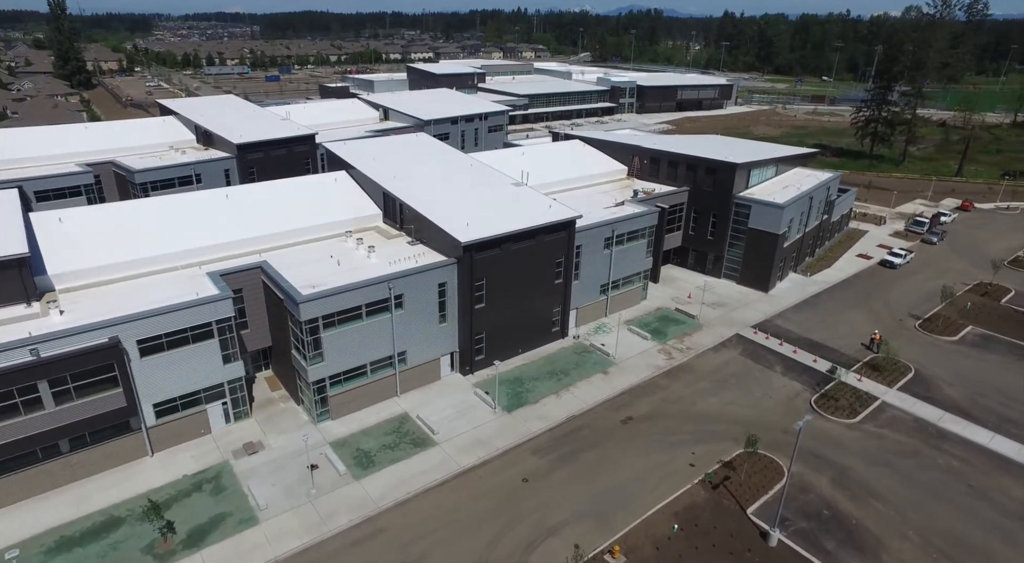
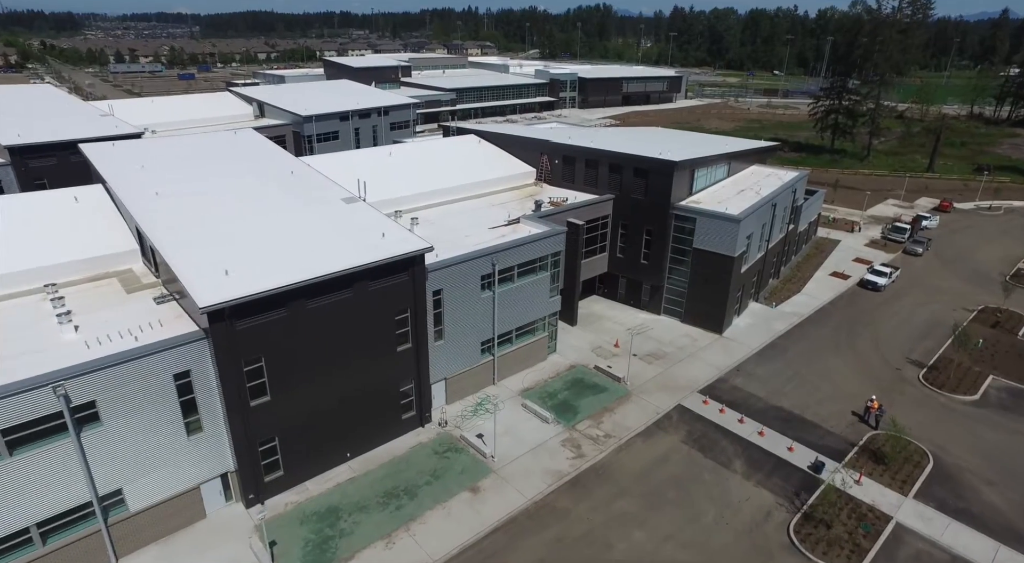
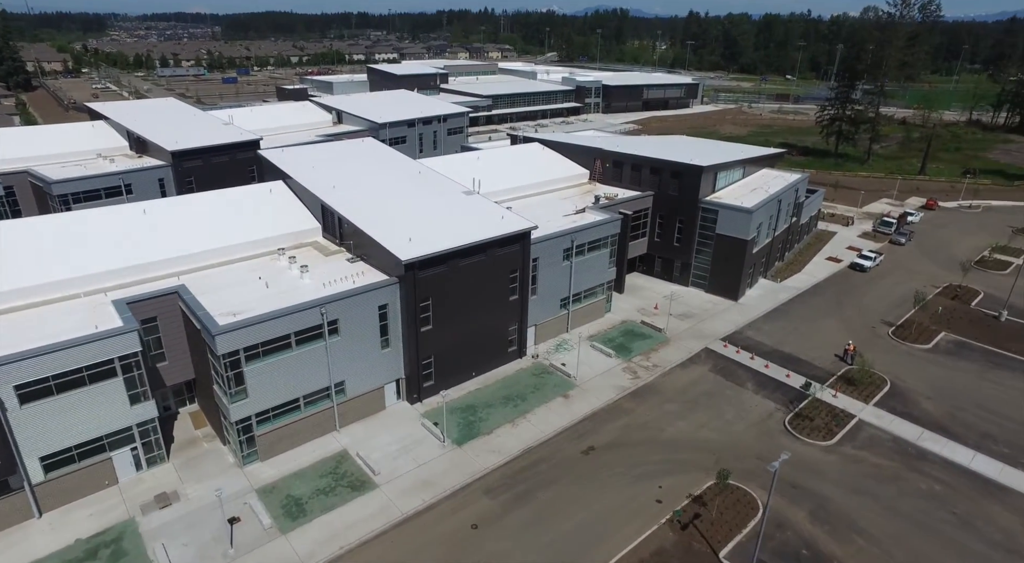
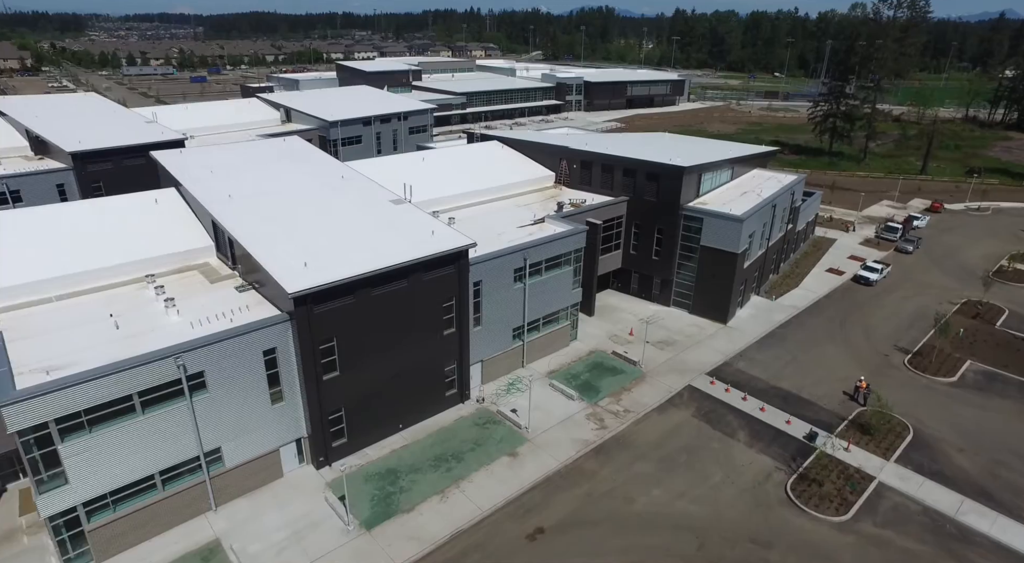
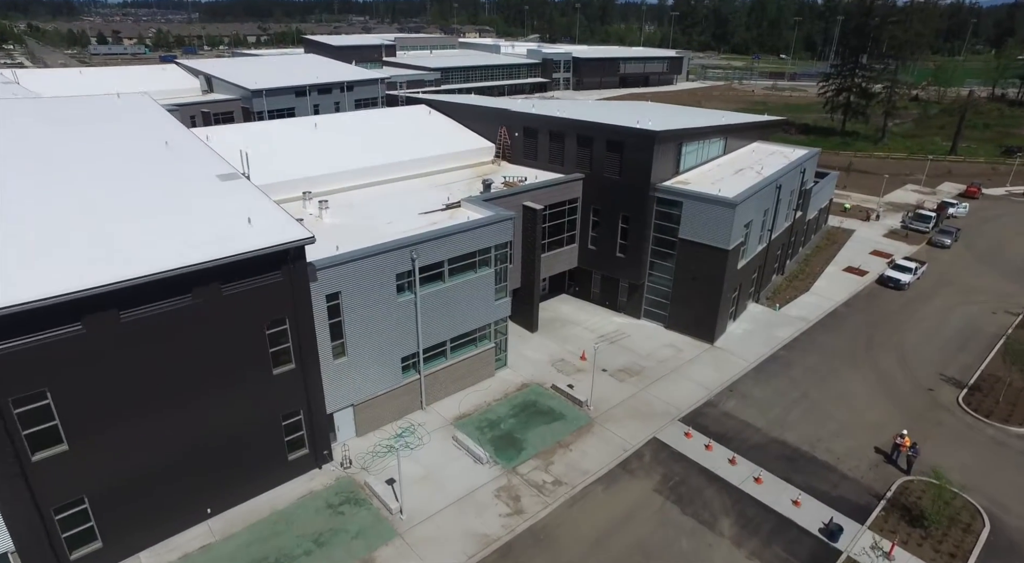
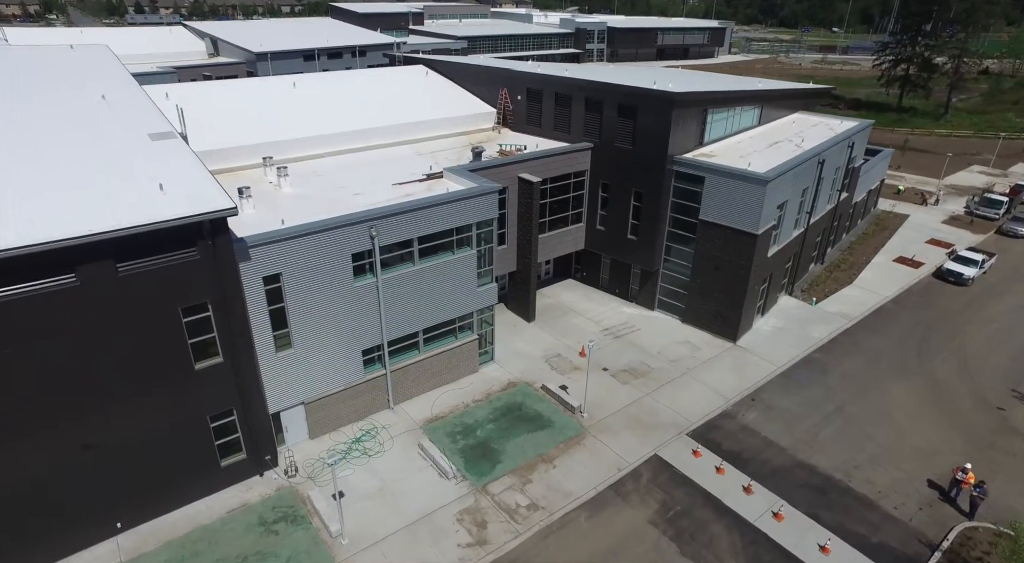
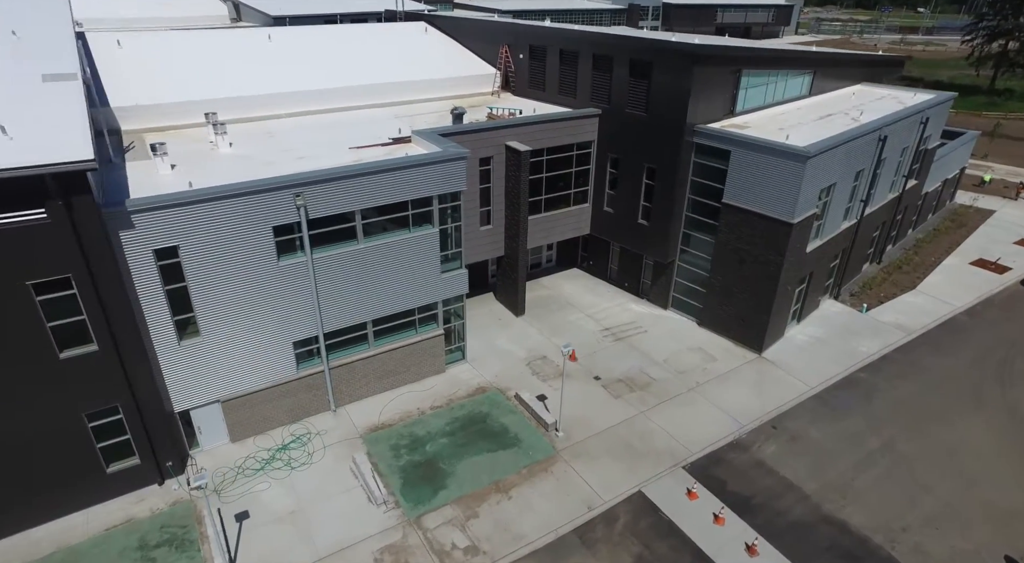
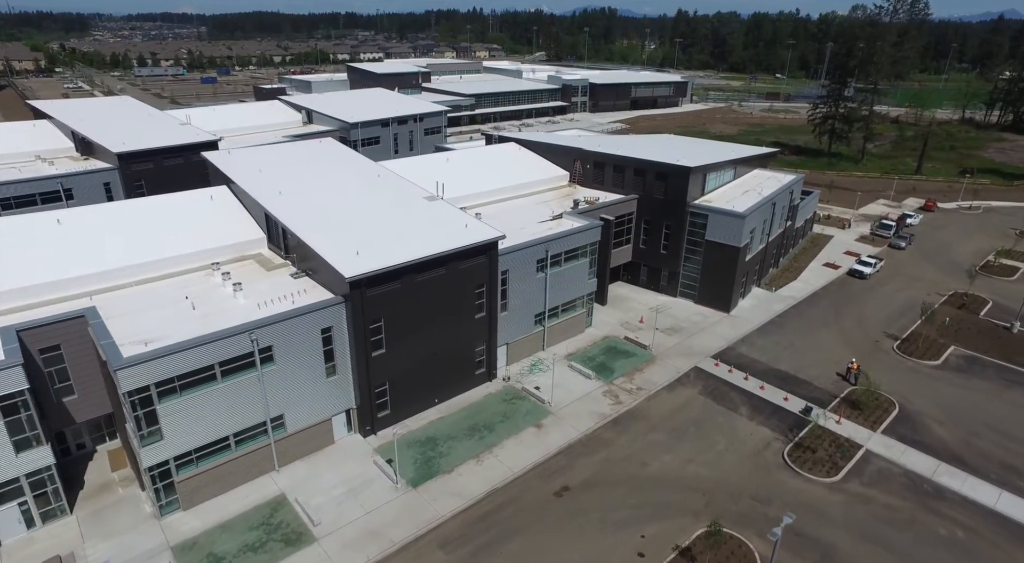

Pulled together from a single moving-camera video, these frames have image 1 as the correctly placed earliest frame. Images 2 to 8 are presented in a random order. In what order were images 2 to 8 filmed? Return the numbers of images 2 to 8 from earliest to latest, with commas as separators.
3, 8, 4, 2, 5, 6, 7
